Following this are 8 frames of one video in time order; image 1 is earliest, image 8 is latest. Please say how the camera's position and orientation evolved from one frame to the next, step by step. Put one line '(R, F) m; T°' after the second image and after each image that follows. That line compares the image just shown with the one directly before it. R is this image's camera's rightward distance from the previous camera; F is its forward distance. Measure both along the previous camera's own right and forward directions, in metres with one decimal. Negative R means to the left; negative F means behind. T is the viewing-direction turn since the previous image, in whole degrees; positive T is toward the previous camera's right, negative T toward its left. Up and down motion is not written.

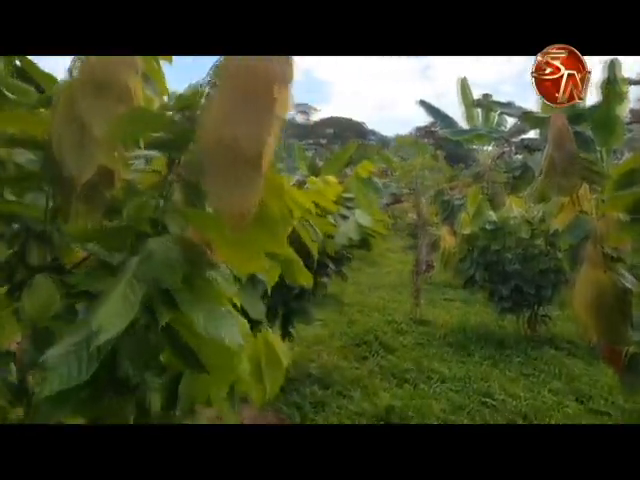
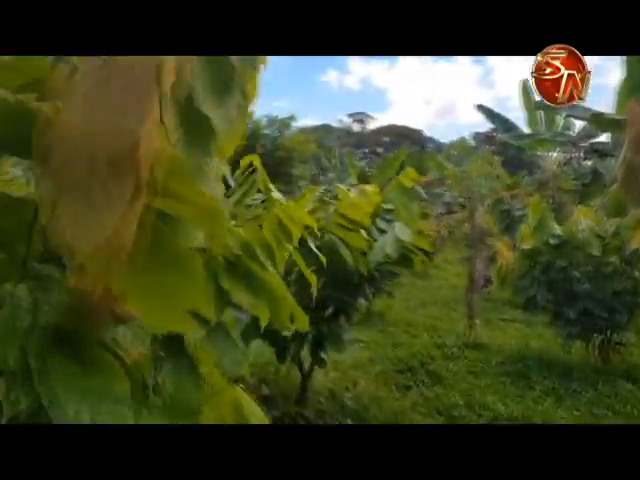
(+0.1, +0.2) m; -6°
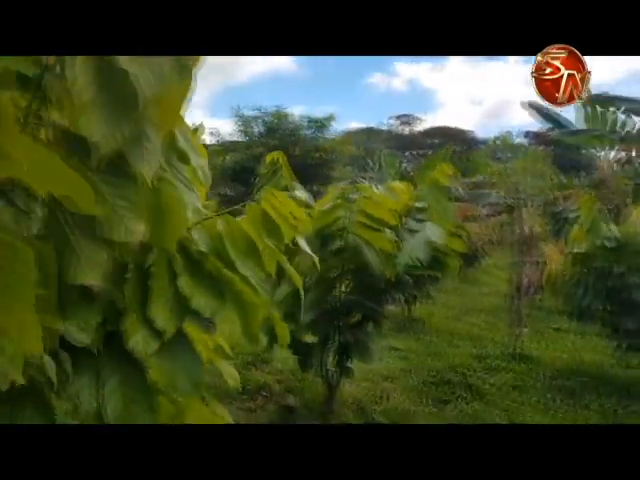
(+0.1, +0.1) m; -5°
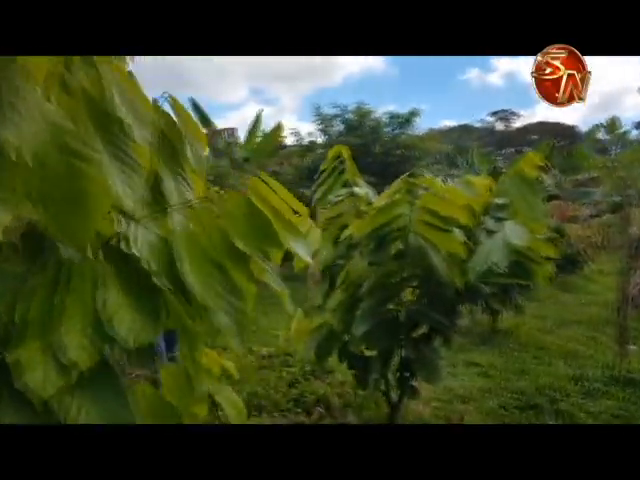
(+0.1, +0.2) m; -10°
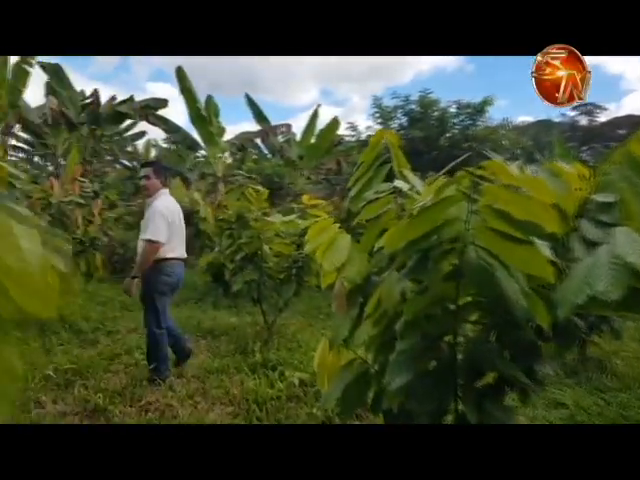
(+0.1, +0.4) m; -8°
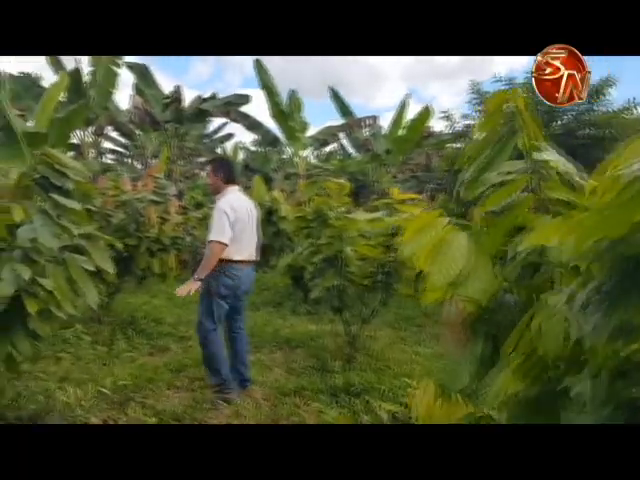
(0.0, +0.3) m; -9°
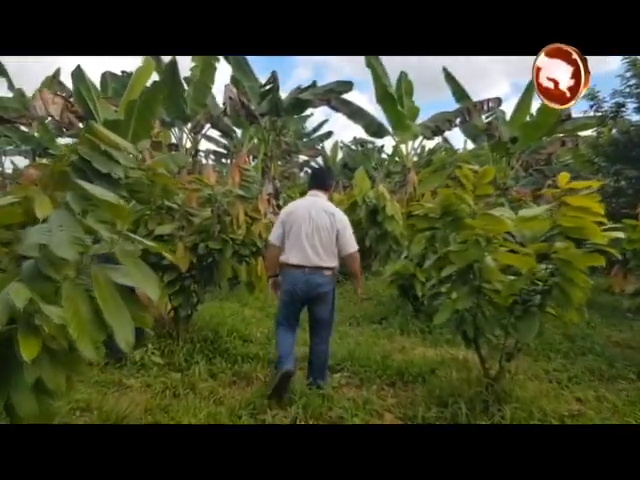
(-0.1, +0.5) m; -11°
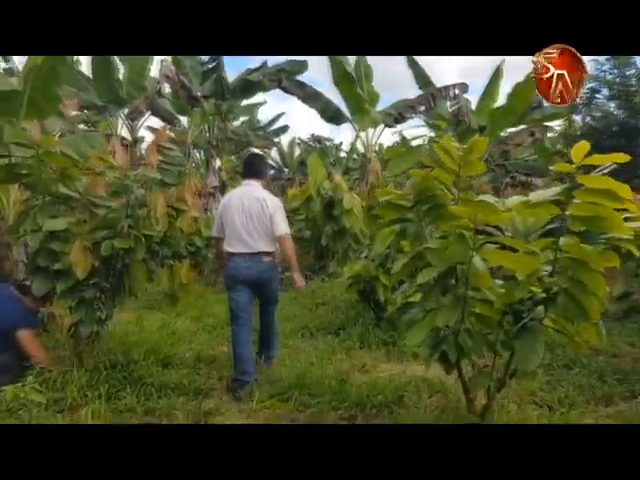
(+0.1, +0.4) m; +4°
